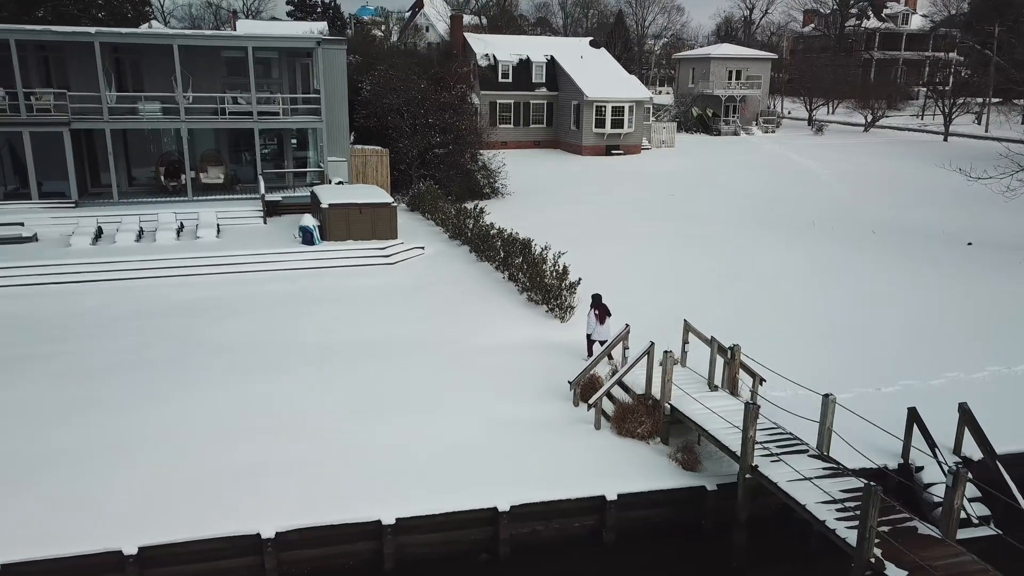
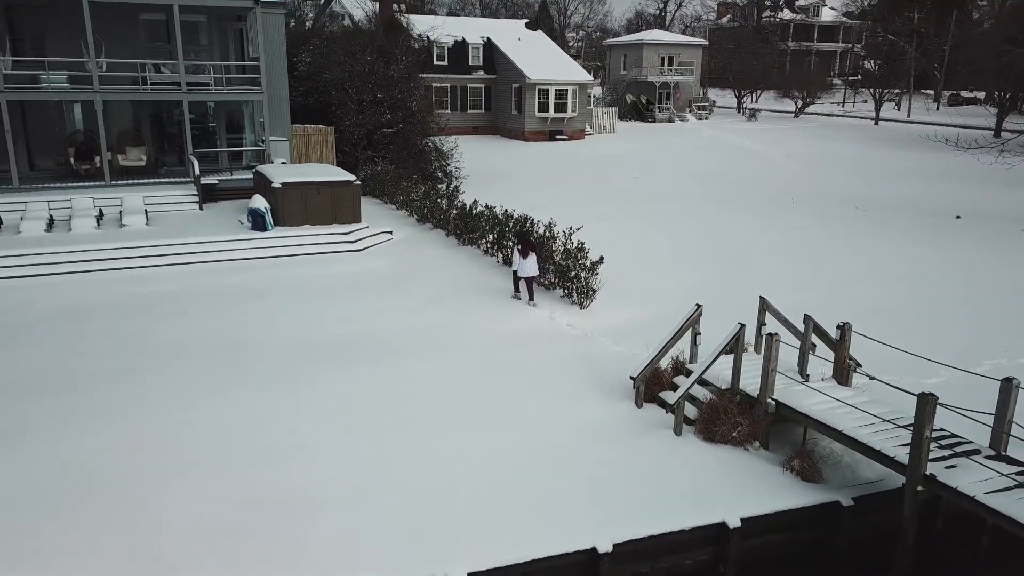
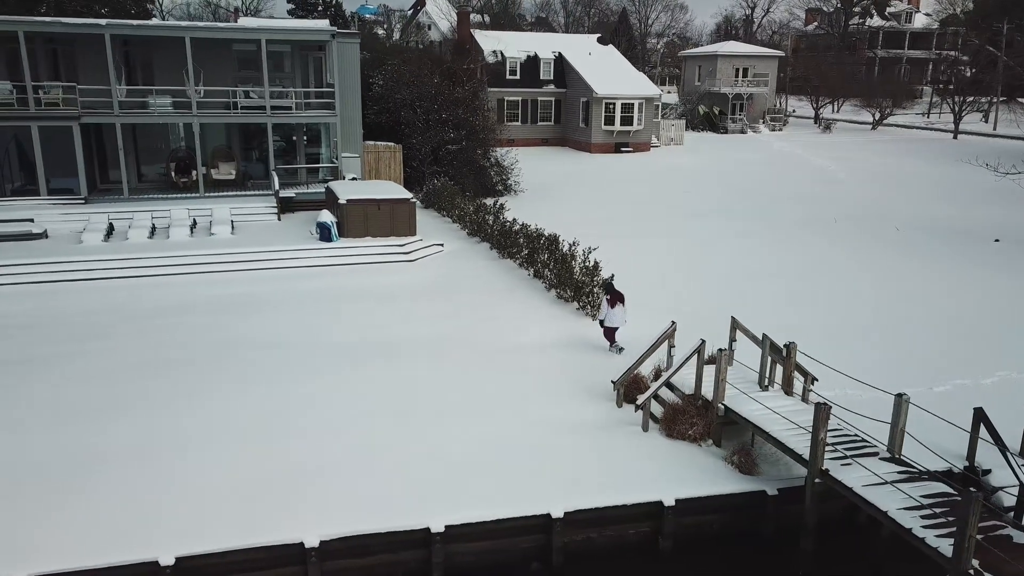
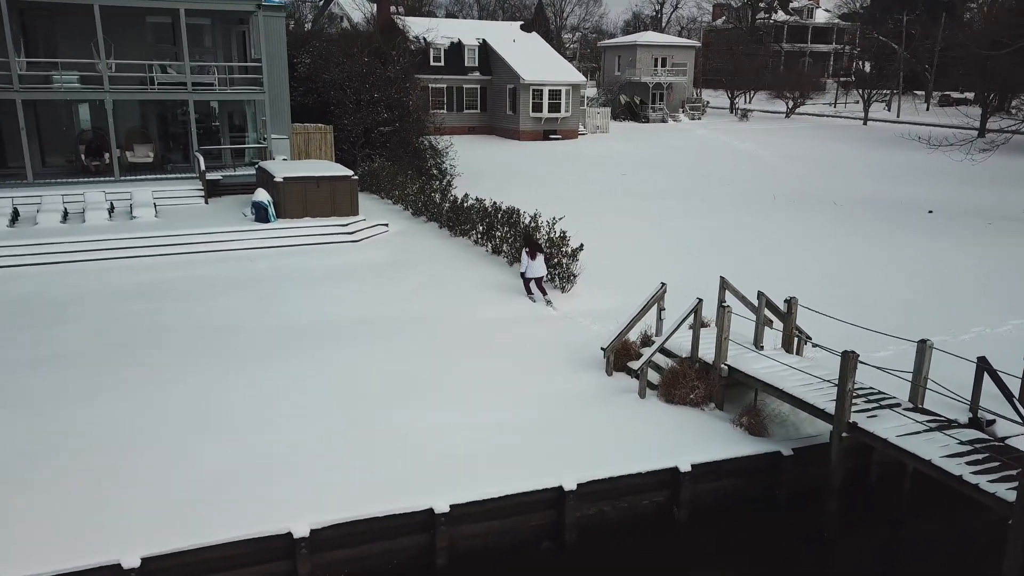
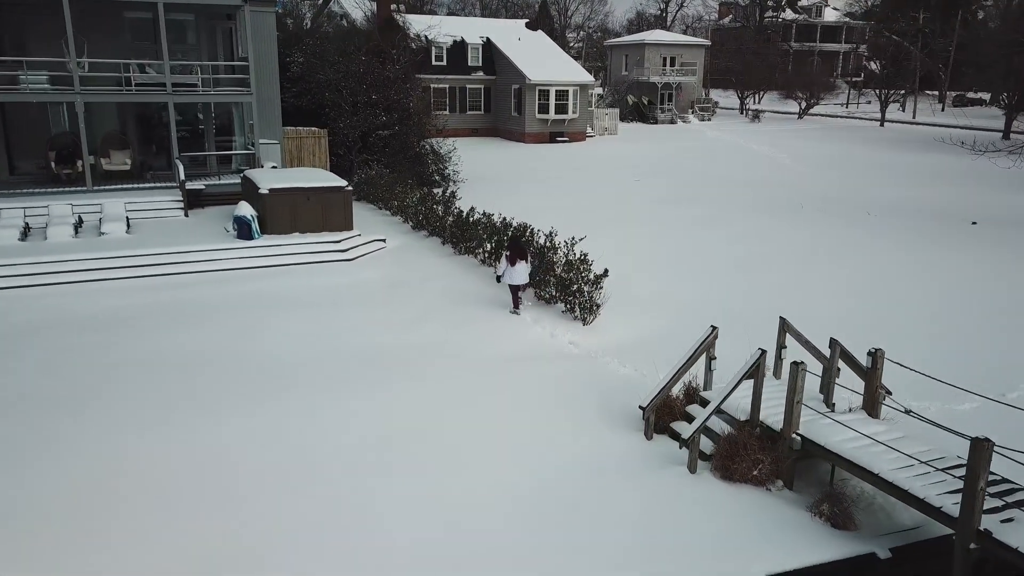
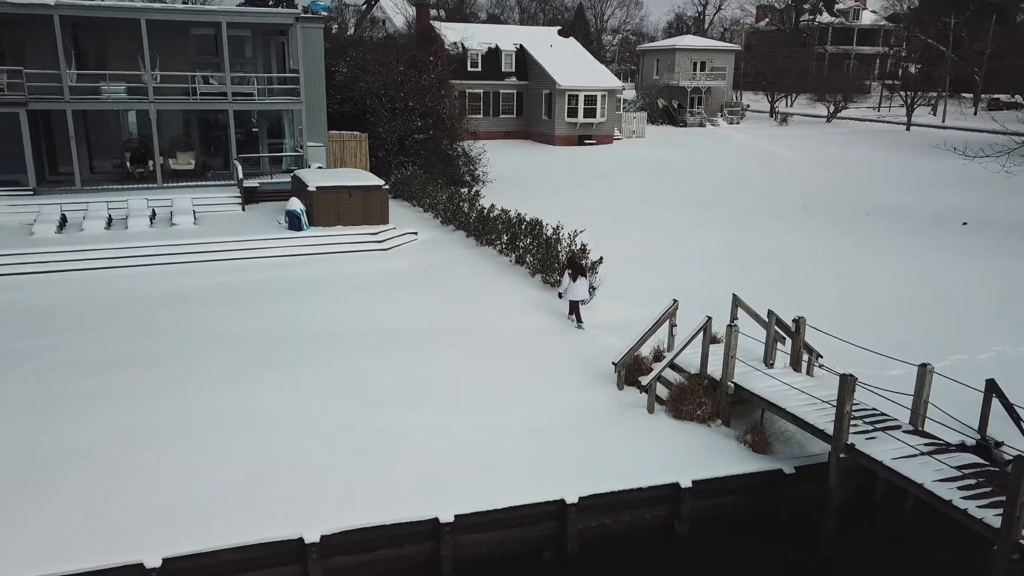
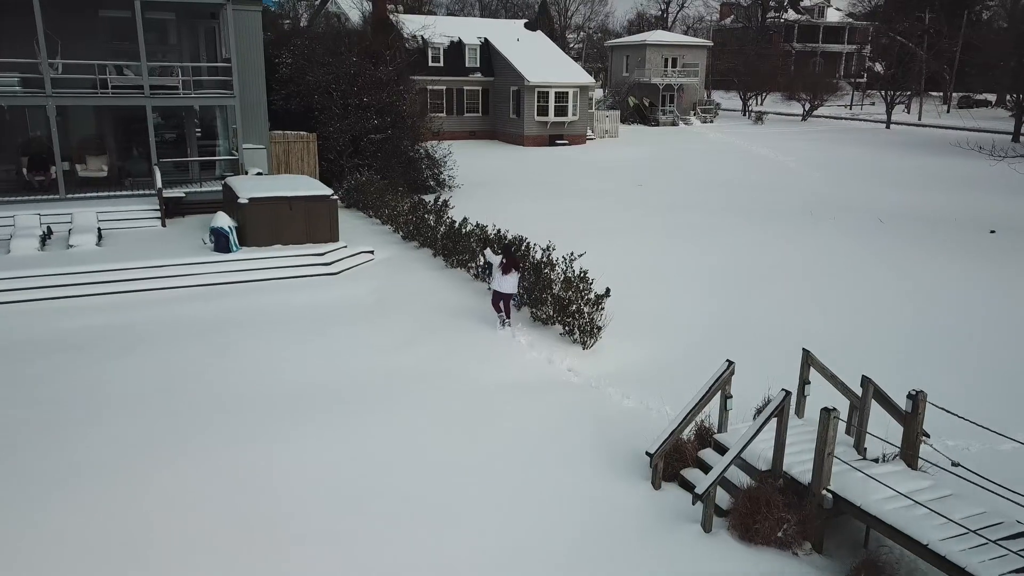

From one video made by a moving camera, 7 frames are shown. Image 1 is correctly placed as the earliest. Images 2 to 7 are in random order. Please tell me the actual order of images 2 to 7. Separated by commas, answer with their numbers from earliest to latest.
3, 6, 4, 2, 5, 7
